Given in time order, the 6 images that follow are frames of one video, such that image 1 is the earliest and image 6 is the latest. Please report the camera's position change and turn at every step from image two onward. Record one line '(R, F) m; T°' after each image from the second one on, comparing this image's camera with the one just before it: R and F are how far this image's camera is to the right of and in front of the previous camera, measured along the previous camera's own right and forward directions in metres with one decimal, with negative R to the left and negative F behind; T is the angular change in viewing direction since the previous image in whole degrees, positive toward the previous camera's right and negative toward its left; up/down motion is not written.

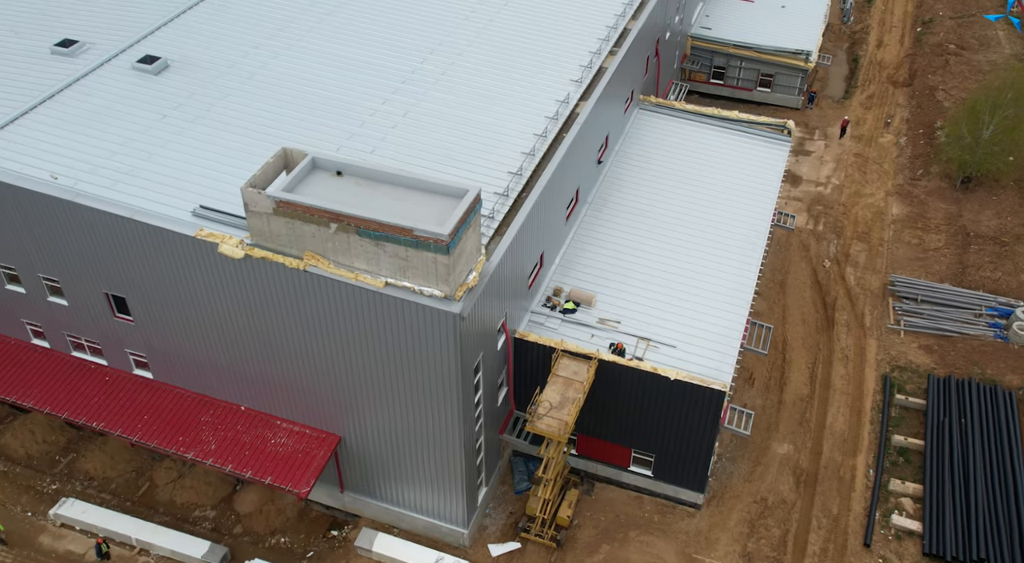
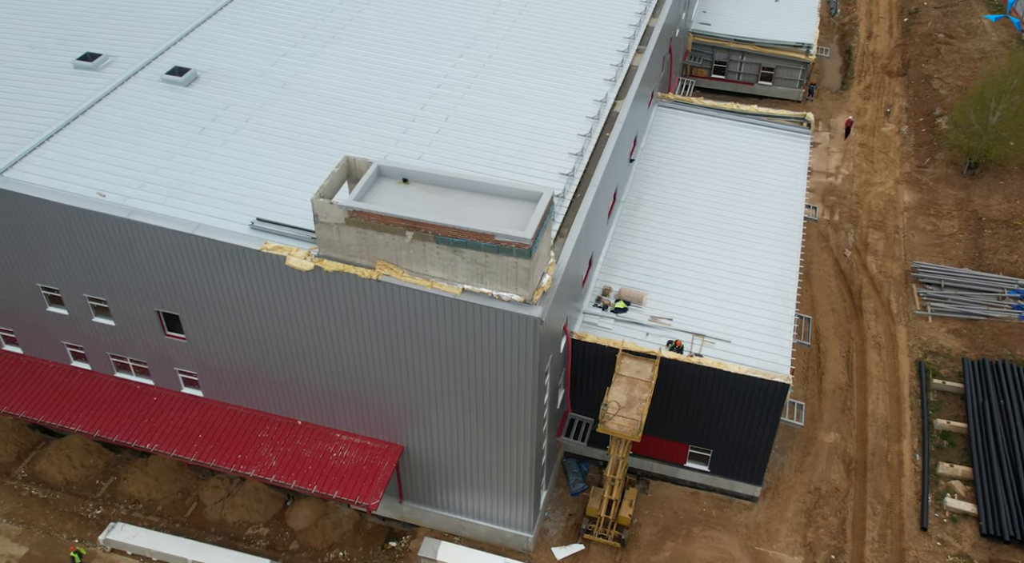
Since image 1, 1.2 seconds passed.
(-3.2, +0.2) m; +3°
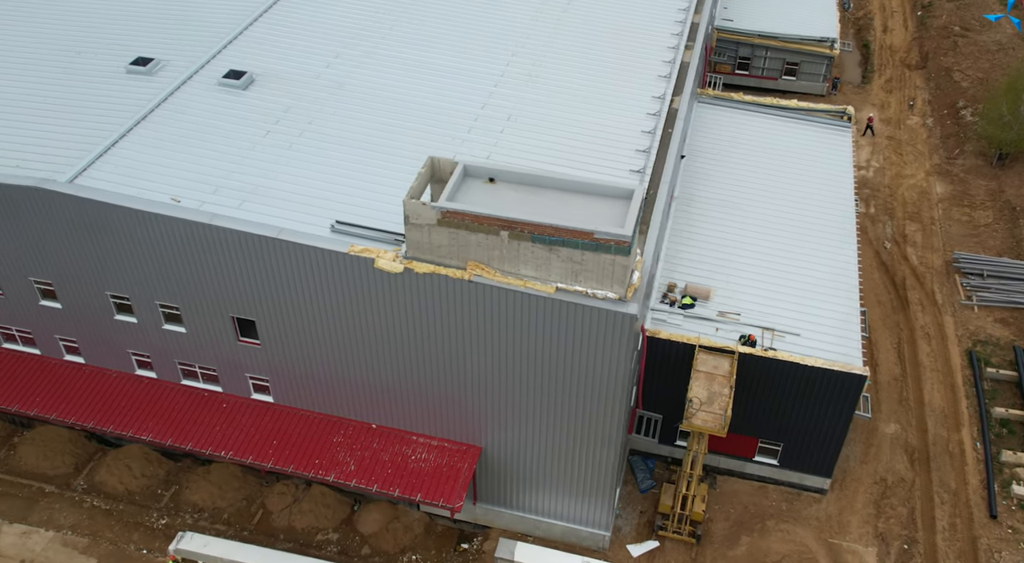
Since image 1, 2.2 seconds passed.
(-3.0, +0.1) m; +1°
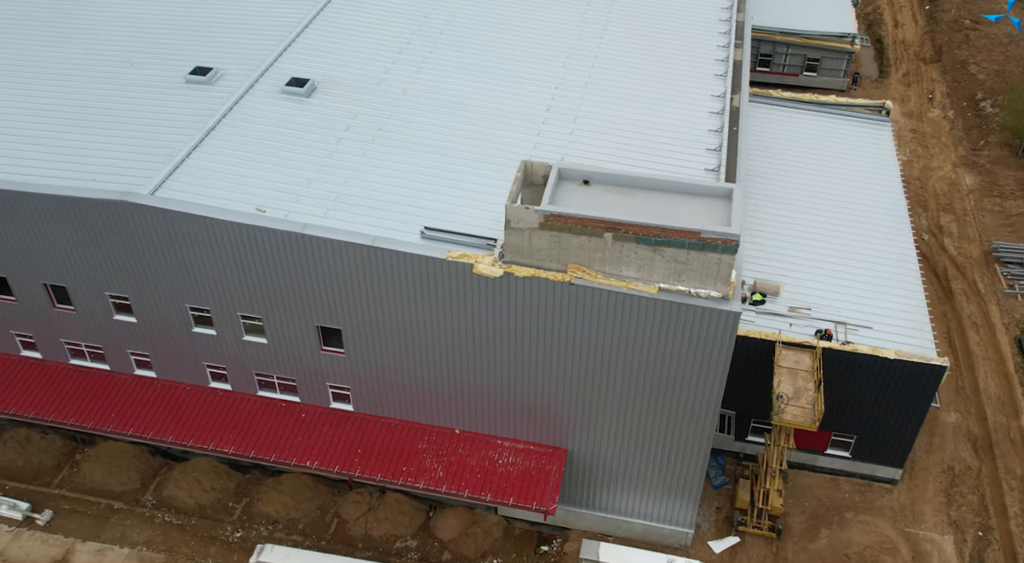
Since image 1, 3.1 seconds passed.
(-3.4, 0.0) m; +2°
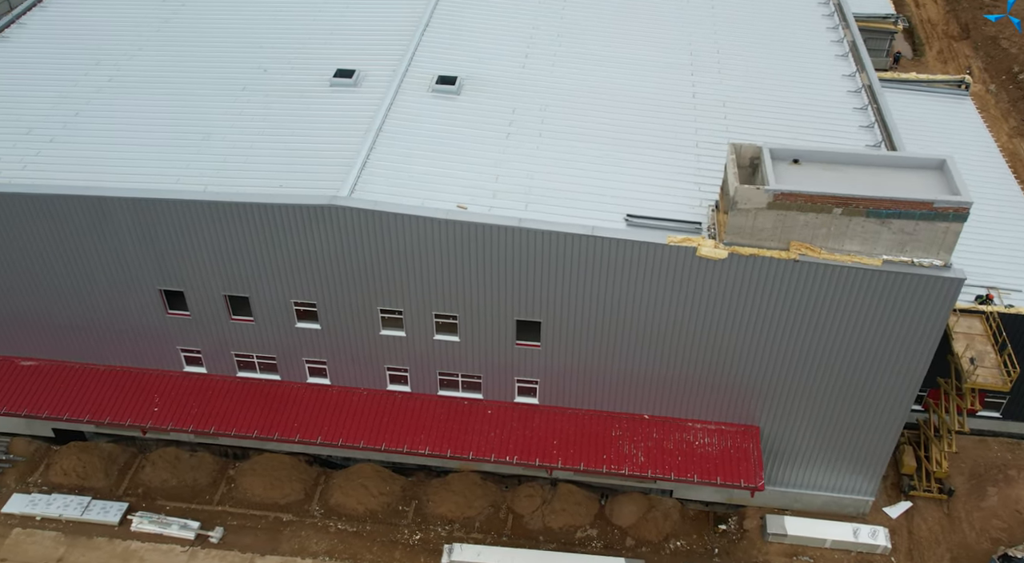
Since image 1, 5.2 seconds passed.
(-7.9, 0.0) m; +4°
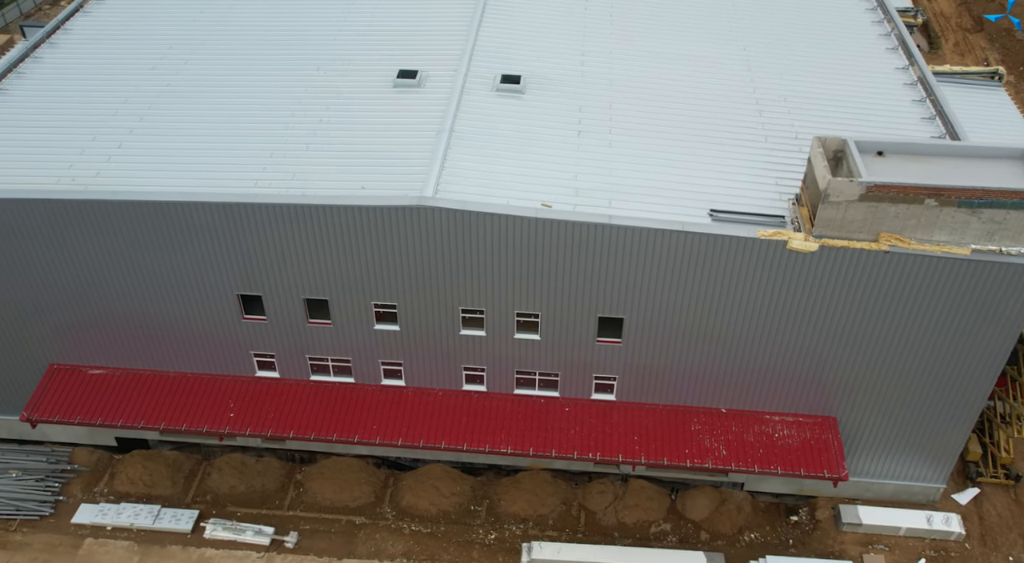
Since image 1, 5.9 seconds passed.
(-3.2, 0.0) m; +1°
